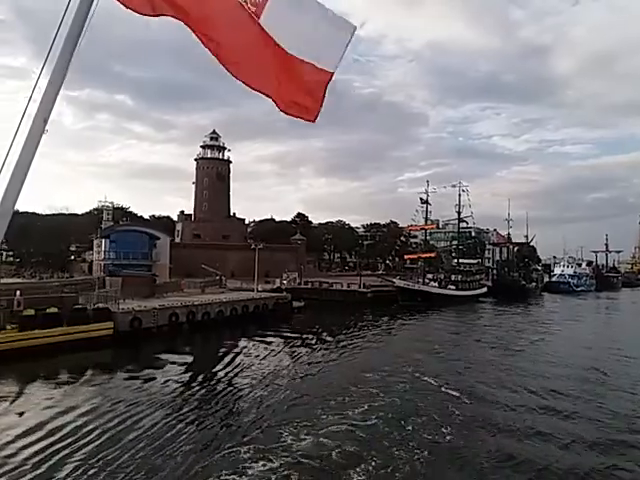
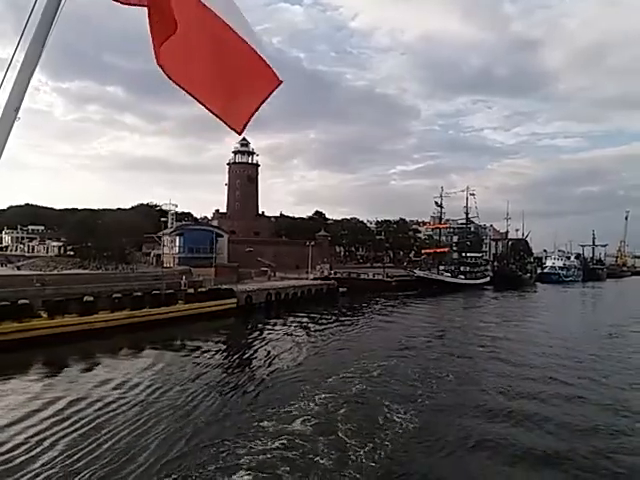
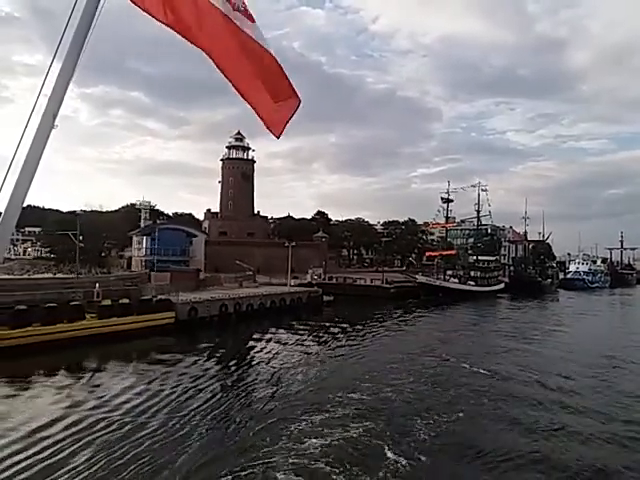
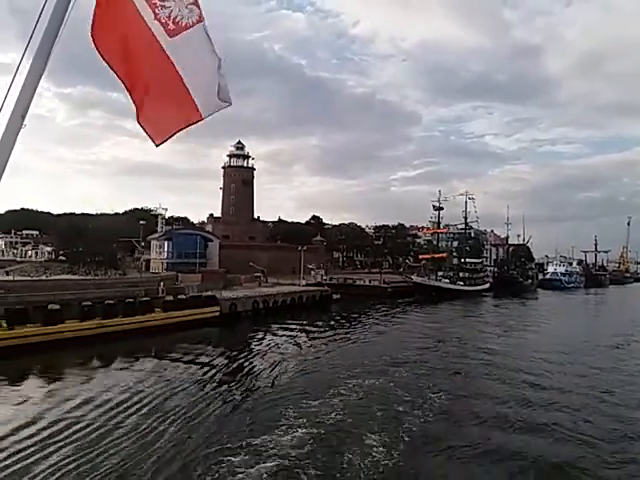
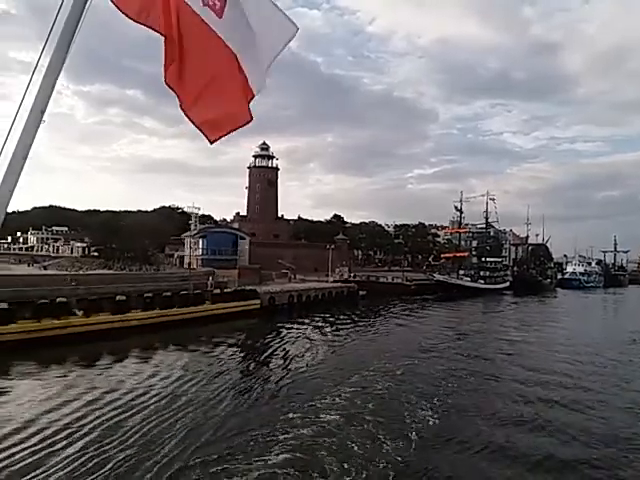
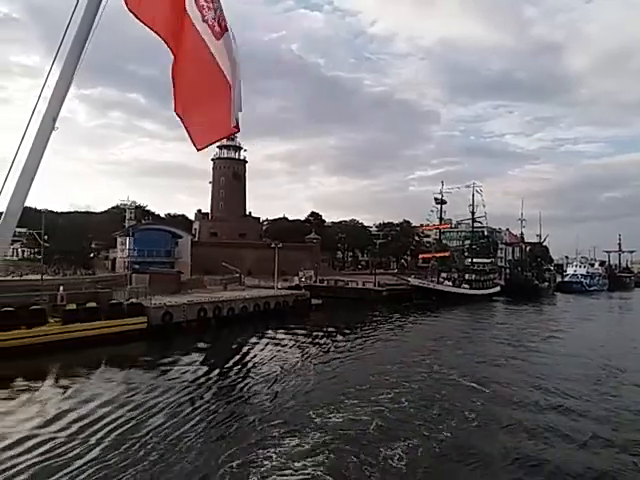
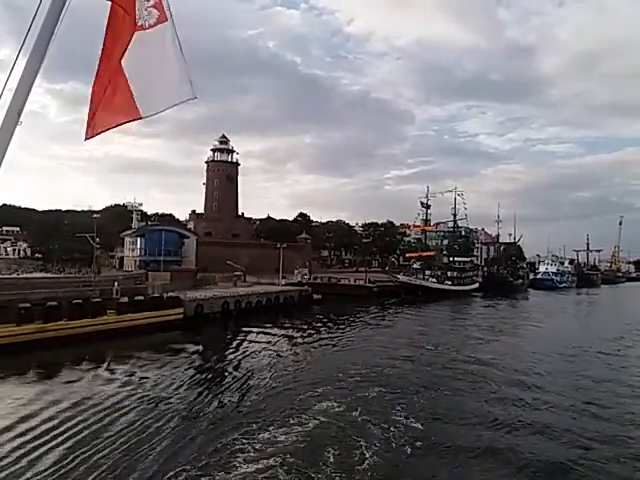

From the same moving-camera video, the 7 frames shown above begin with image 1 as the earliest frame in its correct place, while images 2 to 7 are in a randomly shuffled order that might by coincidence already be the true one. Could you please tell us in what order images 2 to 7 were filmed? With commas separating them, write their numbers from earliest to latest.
6, 3, 7, 4, 2, 5
